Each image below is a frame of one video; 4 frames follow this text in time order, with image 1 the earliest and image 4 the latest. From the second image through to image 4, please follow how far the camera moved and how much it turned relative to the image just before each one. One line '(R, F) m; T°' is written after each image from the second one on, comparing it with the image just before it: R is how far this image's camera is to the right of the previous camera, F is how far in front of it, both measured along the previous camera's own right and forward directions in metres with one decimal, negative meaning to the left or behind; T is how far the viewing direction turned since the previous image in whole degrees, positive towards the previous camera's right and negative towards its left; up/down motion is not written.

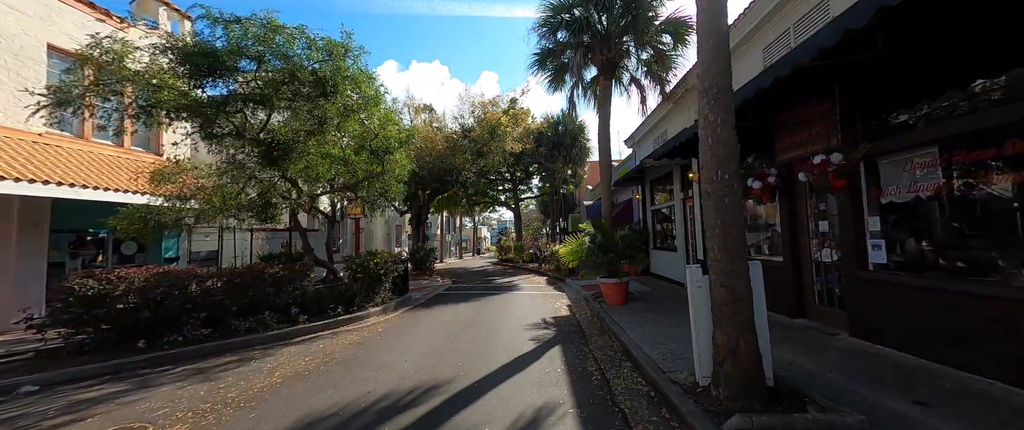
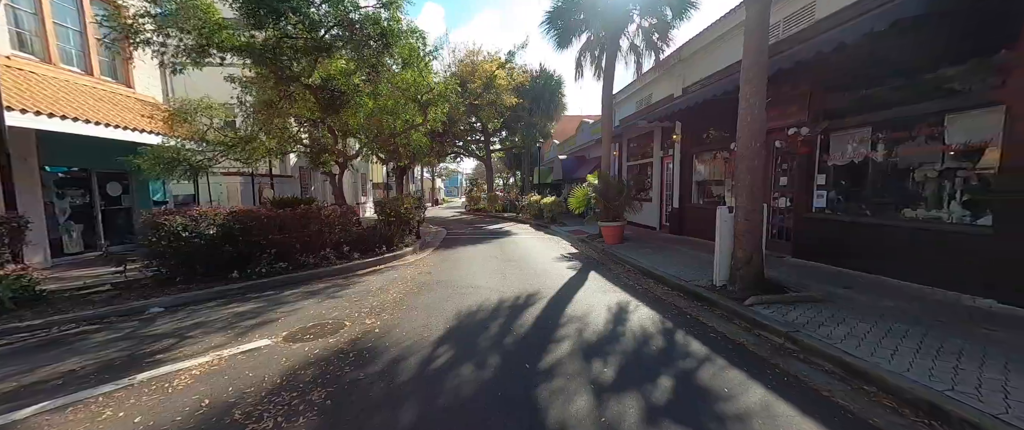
(-1.8, -1.0) m; +8°
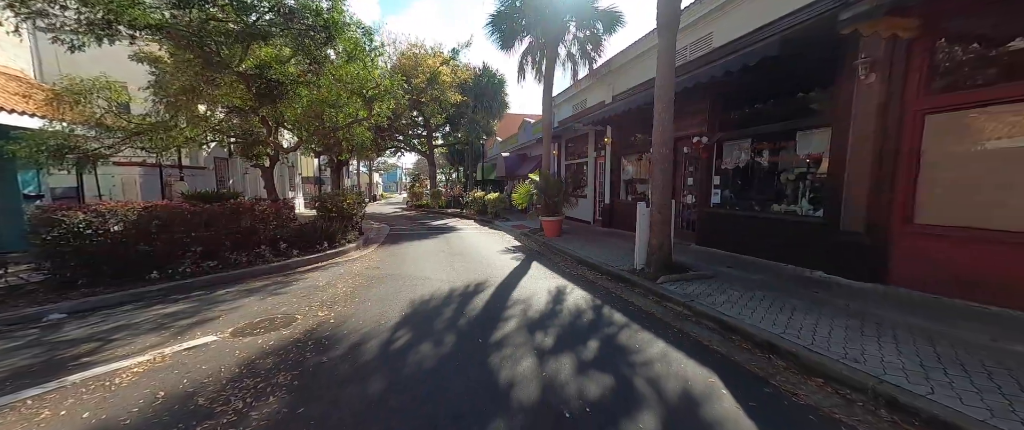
(-0.1, -0.4) m; +9°
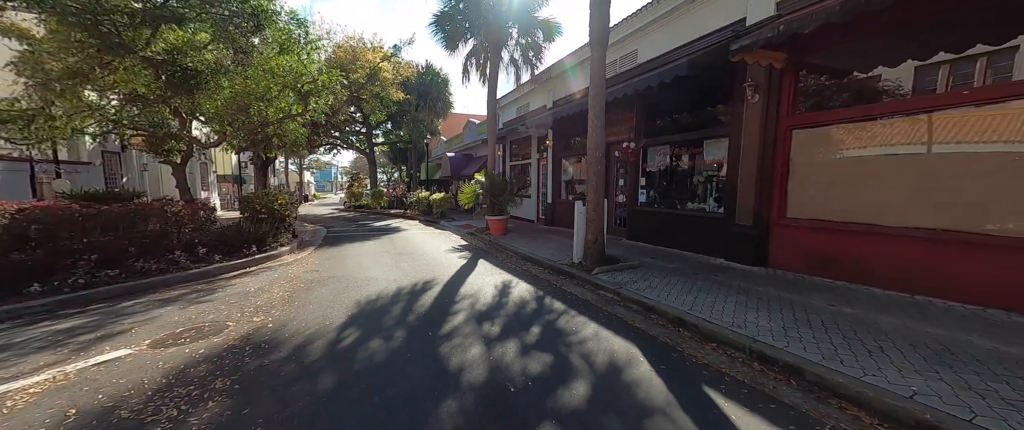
(0.0, -0.2) m; +9°
